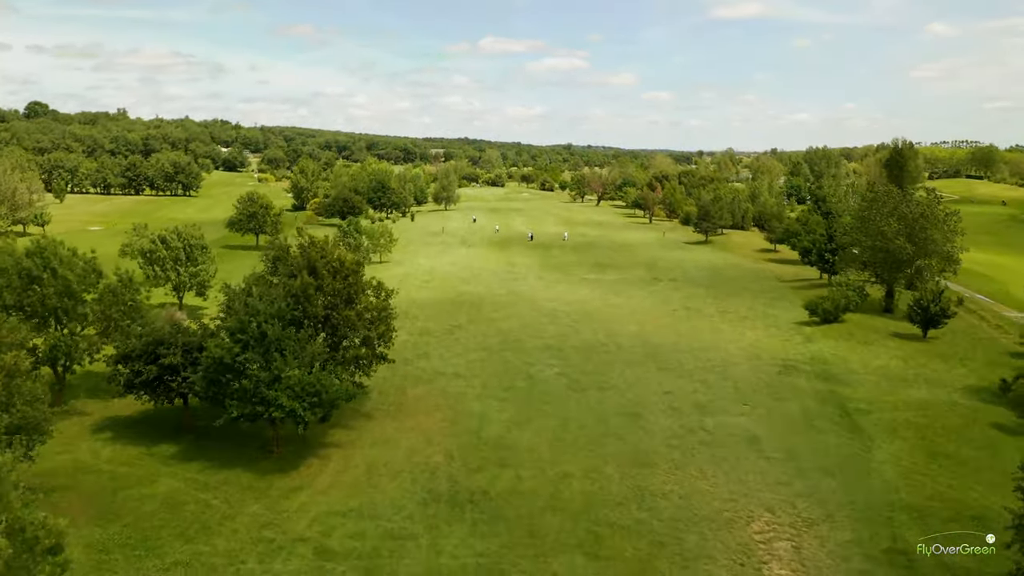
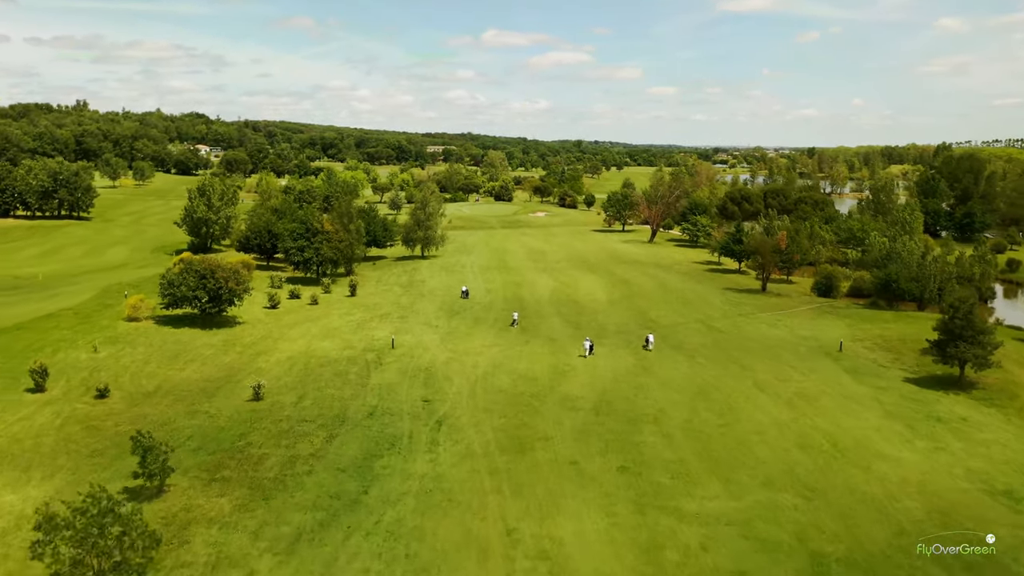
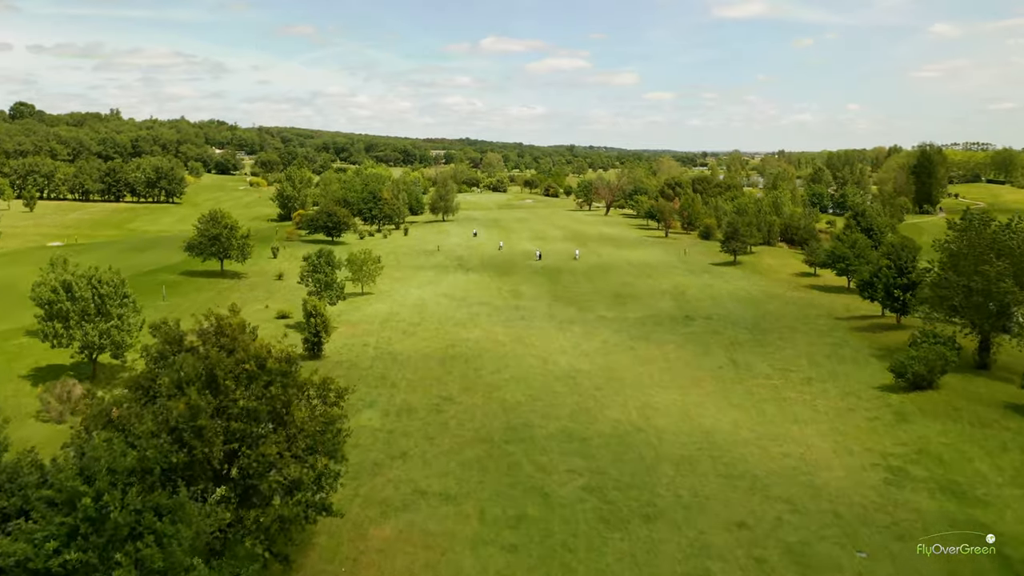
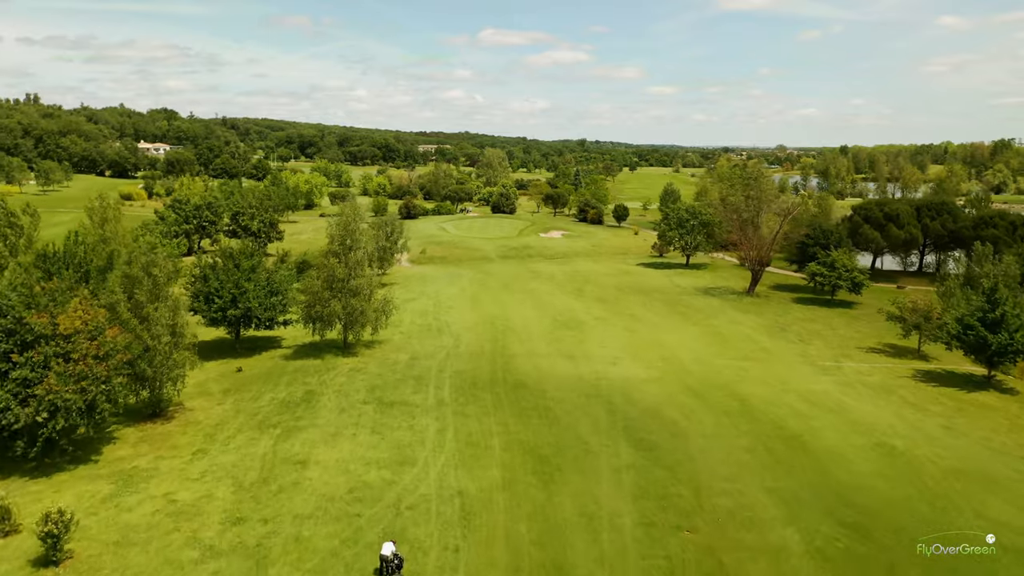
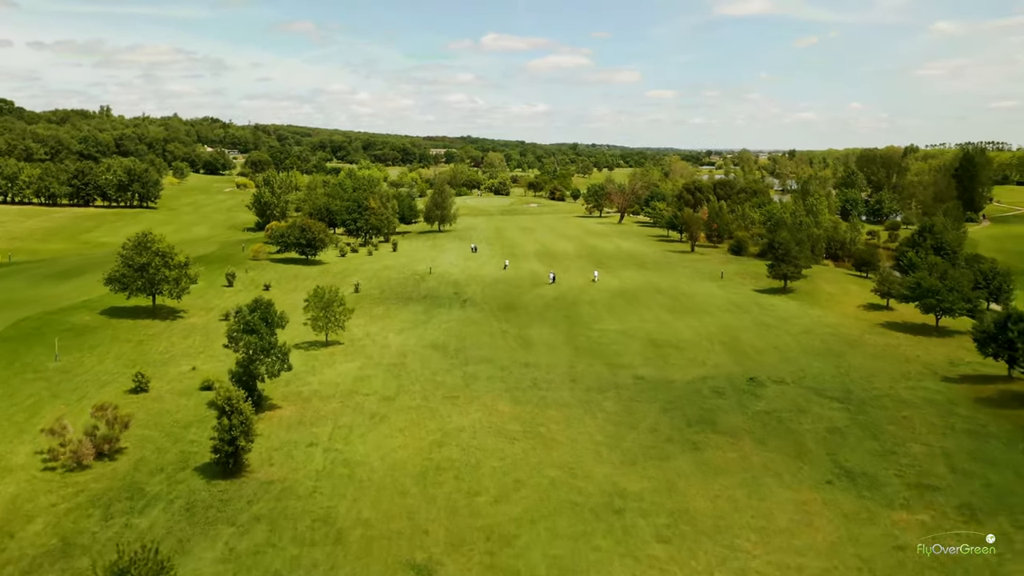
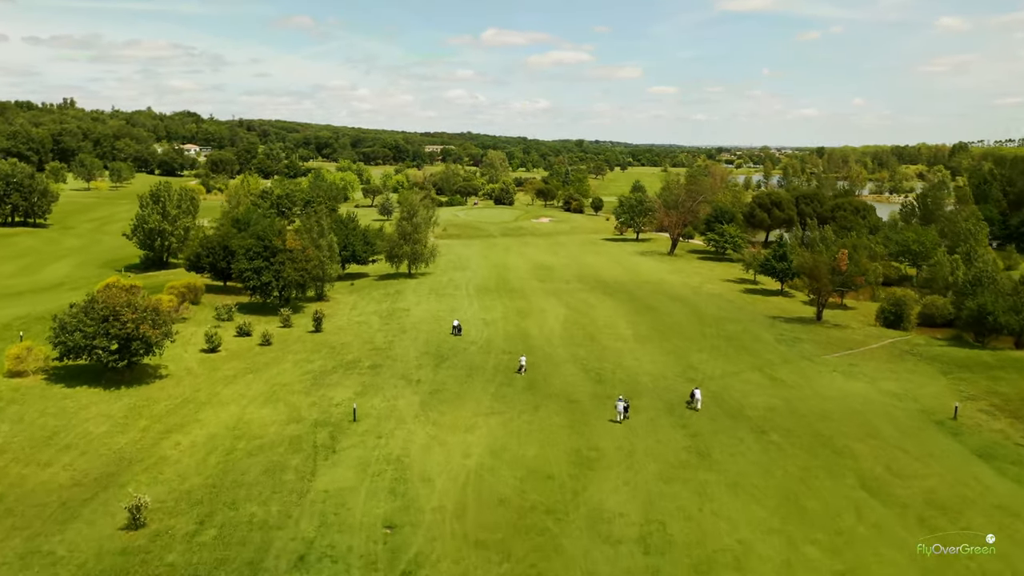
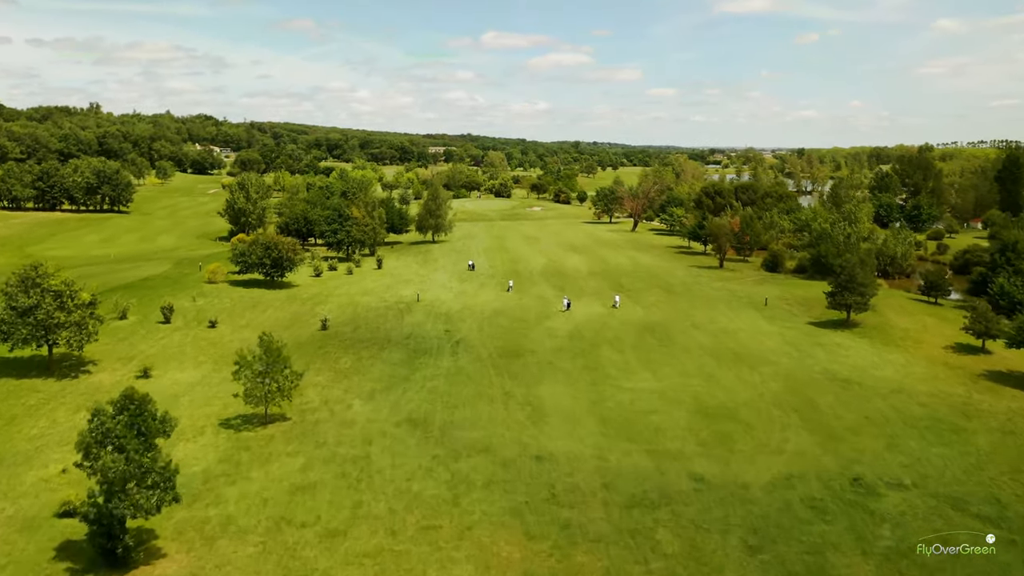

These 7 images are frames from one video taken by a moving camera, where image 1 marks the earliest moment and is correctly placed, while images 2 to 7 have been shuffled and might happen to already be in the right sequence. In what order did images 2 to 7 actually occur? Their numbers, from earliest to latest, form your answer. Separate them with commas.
3, 5, 7, 2, 6, 4
